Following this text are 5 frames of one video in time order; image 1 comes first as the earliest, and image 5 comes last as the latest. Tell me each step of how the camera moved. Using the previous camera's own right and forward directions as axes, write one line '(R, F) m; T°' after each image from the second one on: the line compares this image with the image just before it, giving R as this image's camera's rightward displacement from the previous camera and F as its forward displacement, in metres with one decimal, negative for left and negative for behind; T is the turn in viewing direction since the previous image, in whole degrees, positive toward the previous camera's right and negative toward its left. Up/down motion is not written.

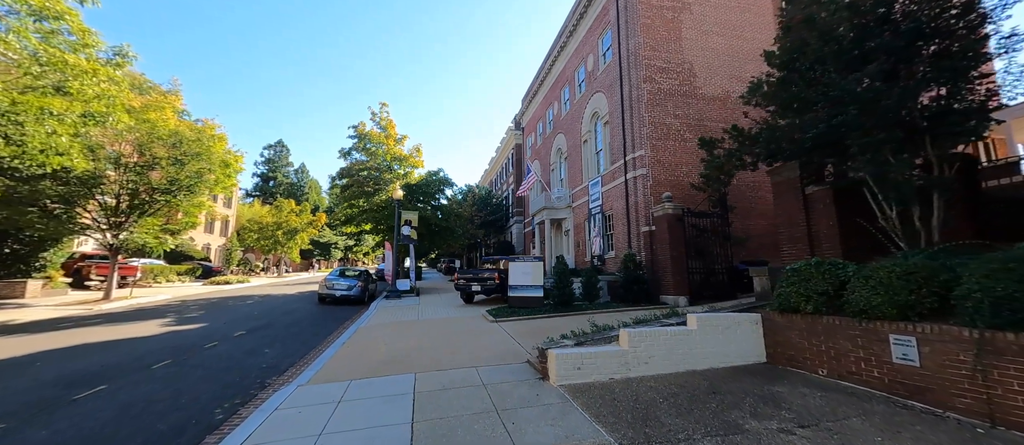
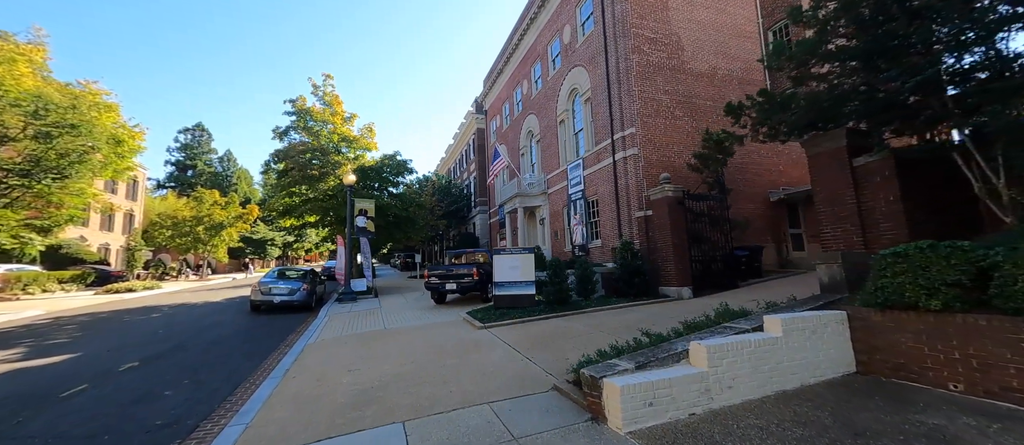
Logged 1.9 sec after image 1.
(-0.8, +1.6) m; +8°
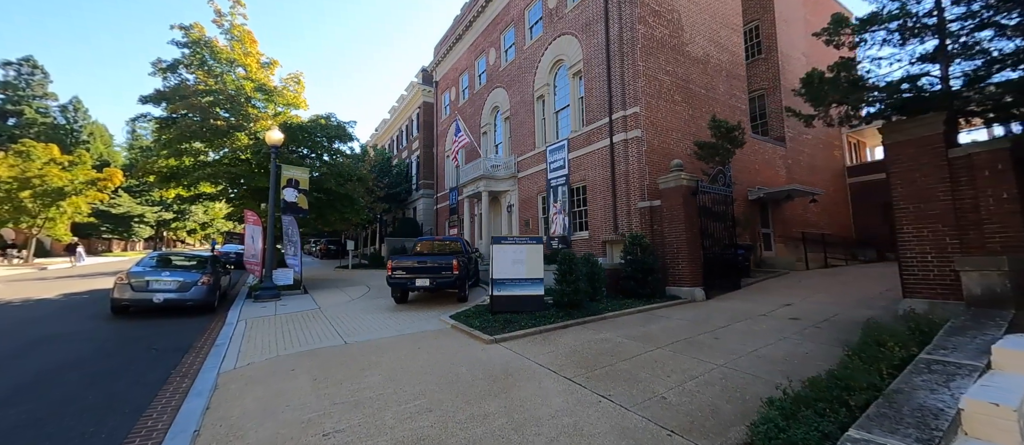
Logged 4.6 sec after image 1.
(-1.7, +2.1) m; +12°
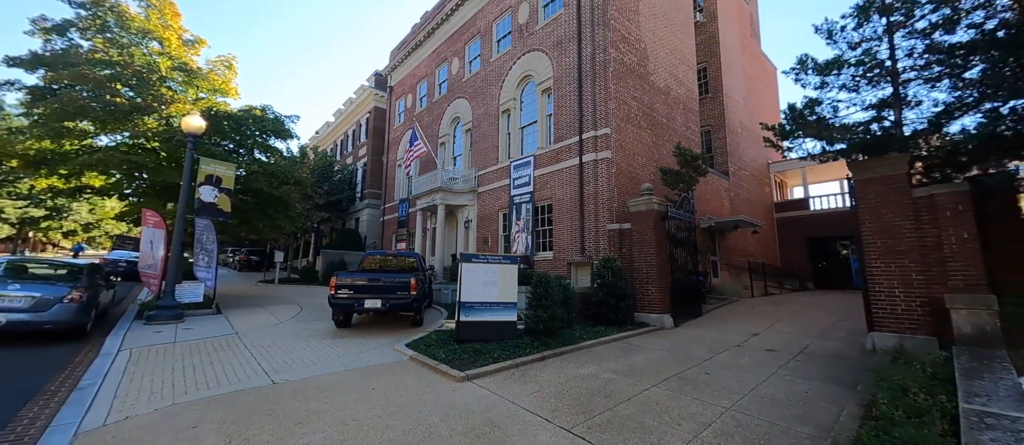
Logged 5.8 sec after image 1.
(-0.5, +0.8) m; +9°
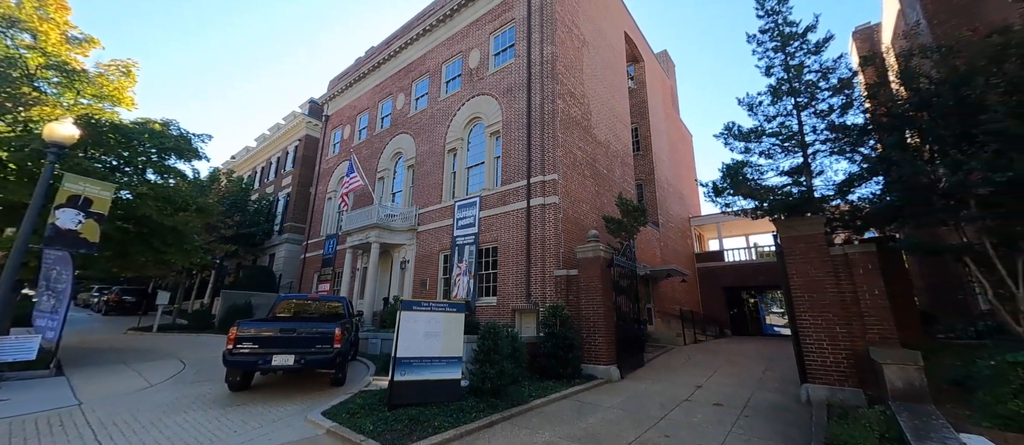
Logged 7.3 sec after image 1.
(-0.2, +0.5) m; +10°
